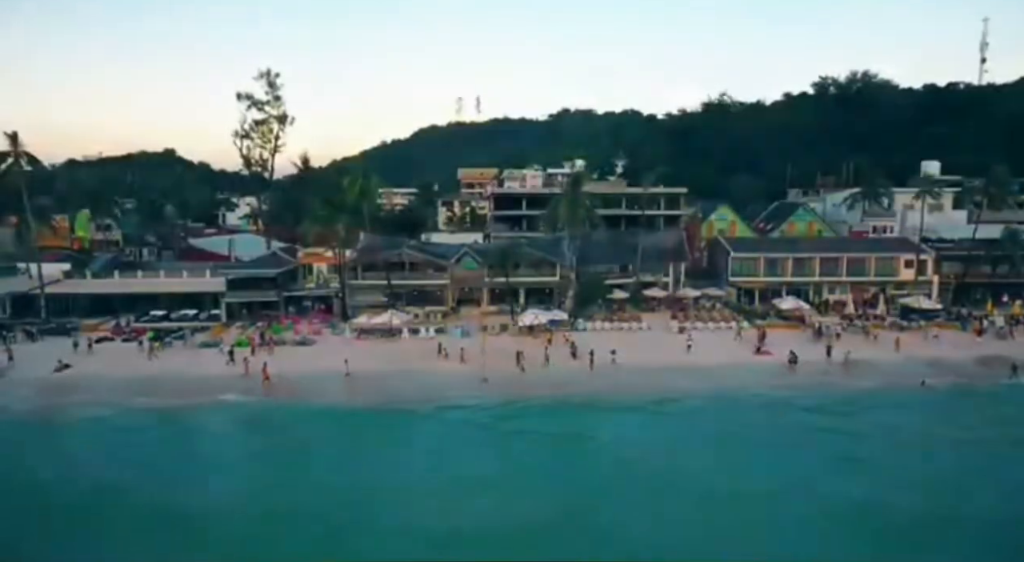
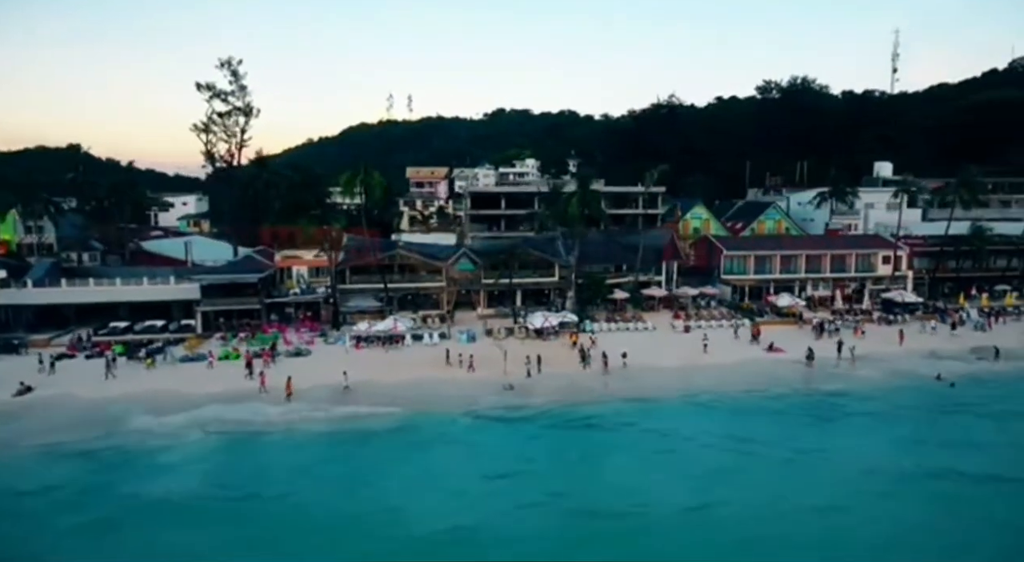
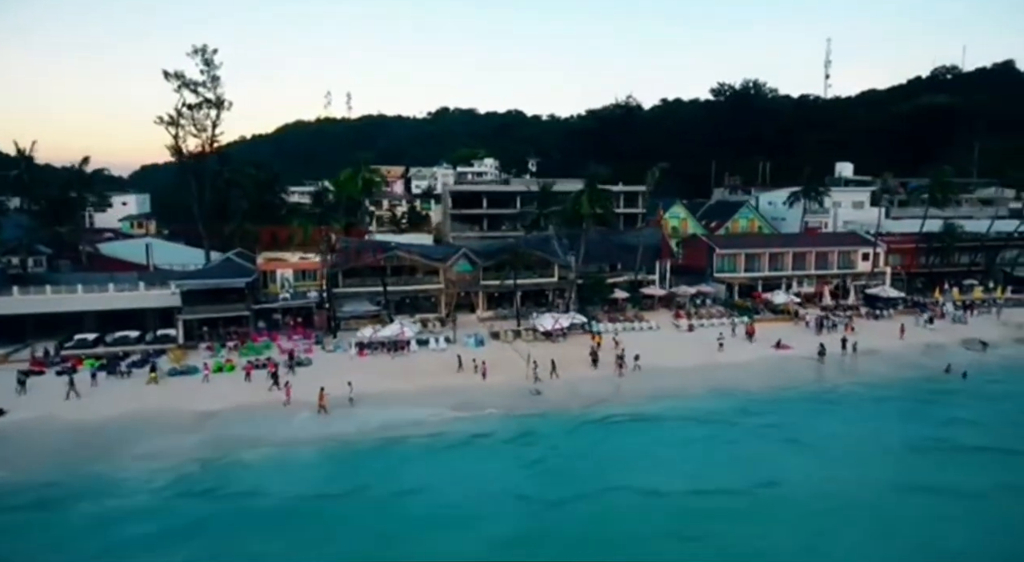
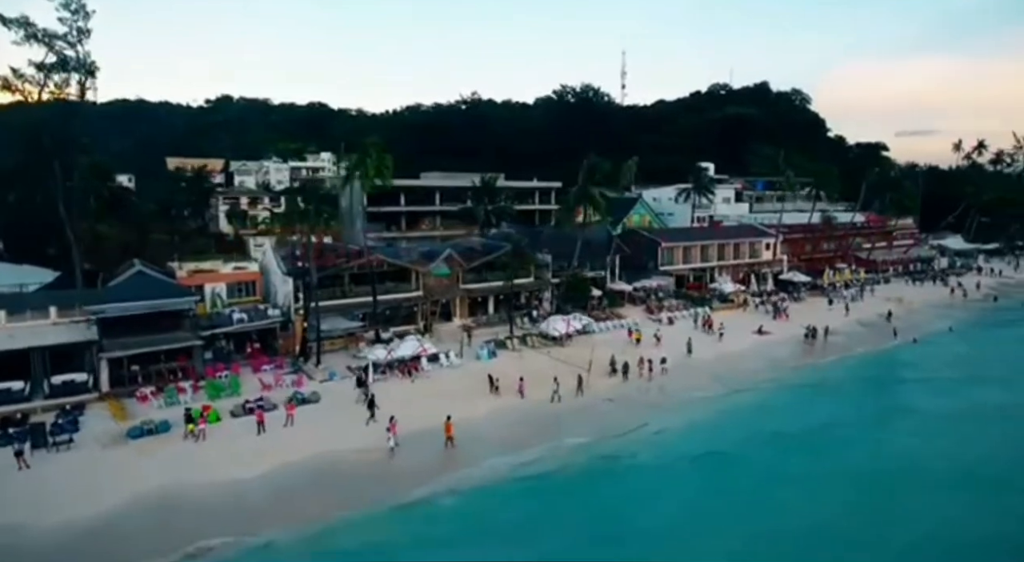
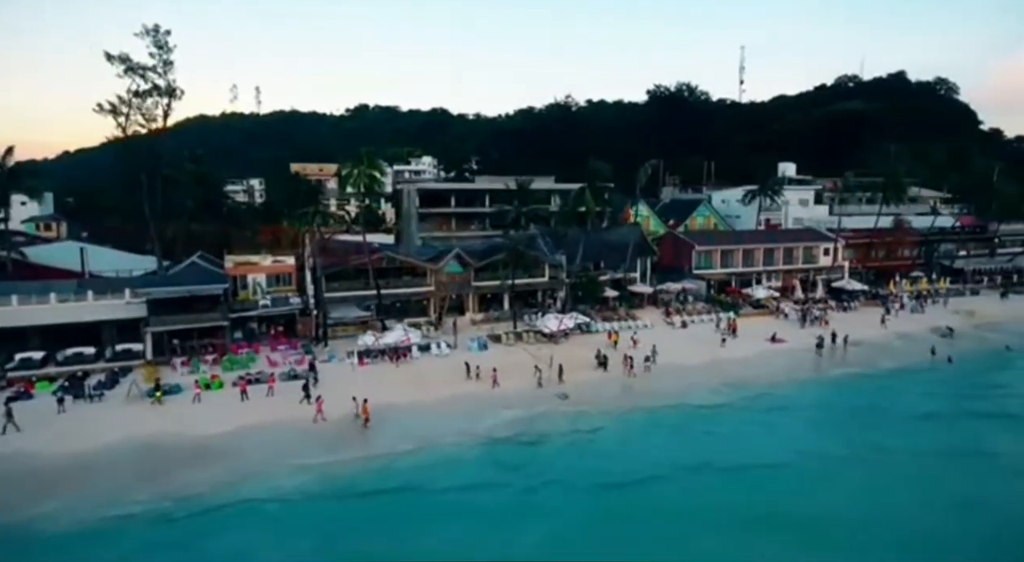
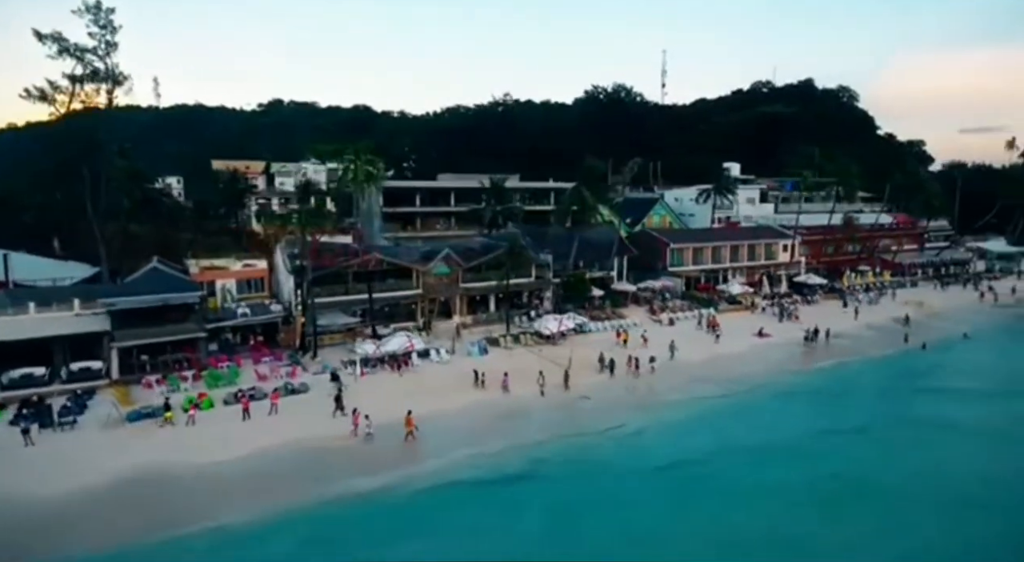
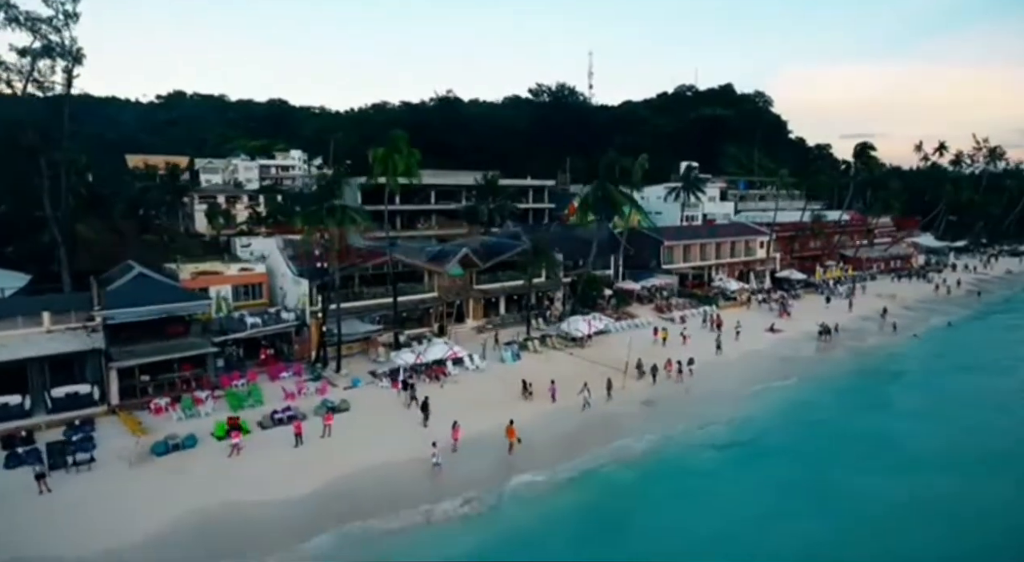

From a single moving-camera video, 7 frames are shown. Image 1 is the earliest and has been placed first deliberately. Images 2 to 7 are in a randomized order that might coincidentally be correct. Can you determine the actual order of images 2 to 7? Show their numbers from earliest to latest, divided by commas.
2, 3, 5, 6, 4, 7
